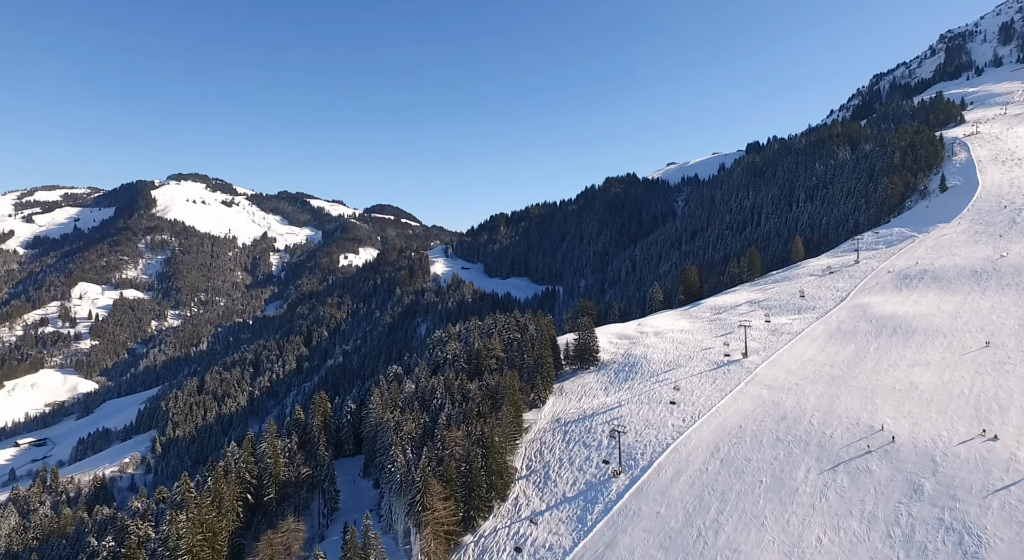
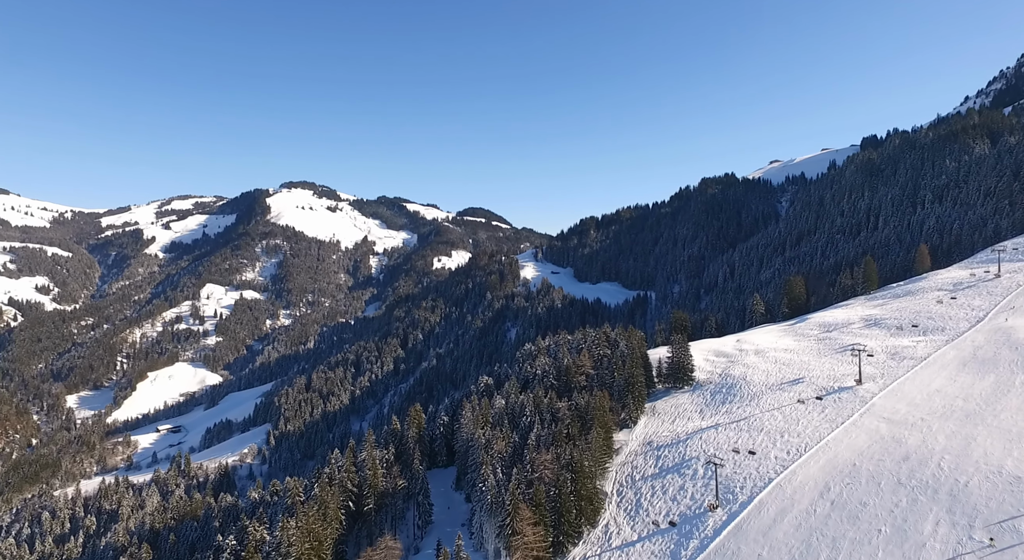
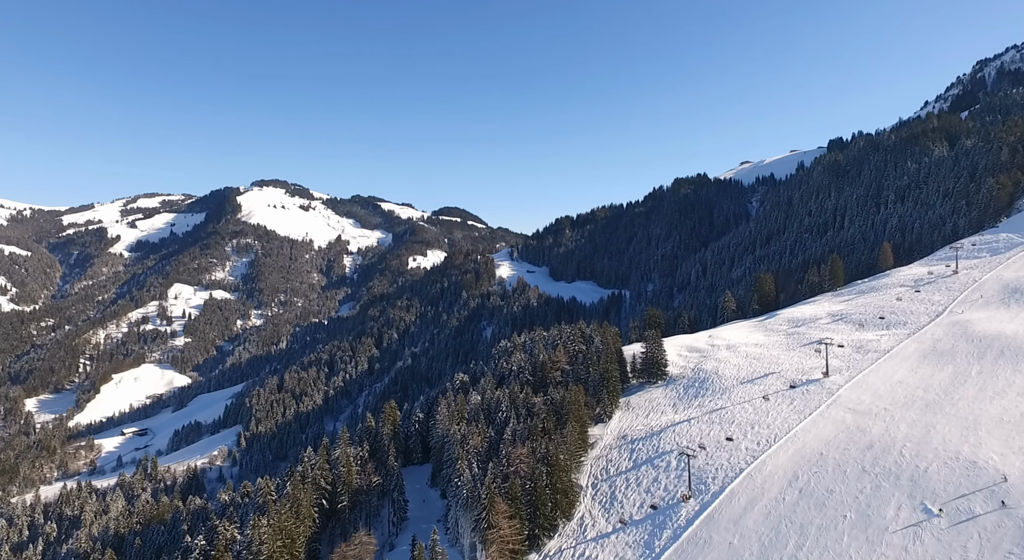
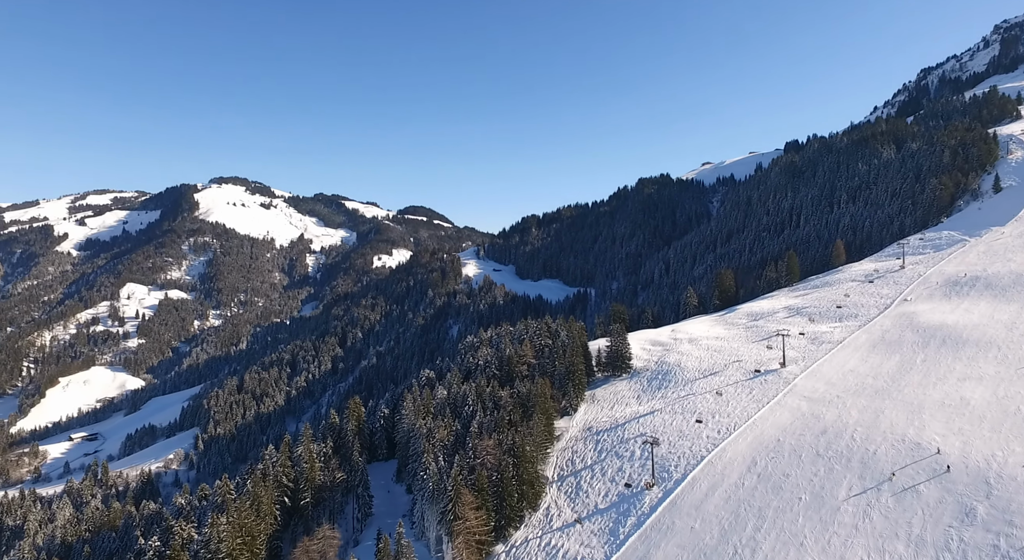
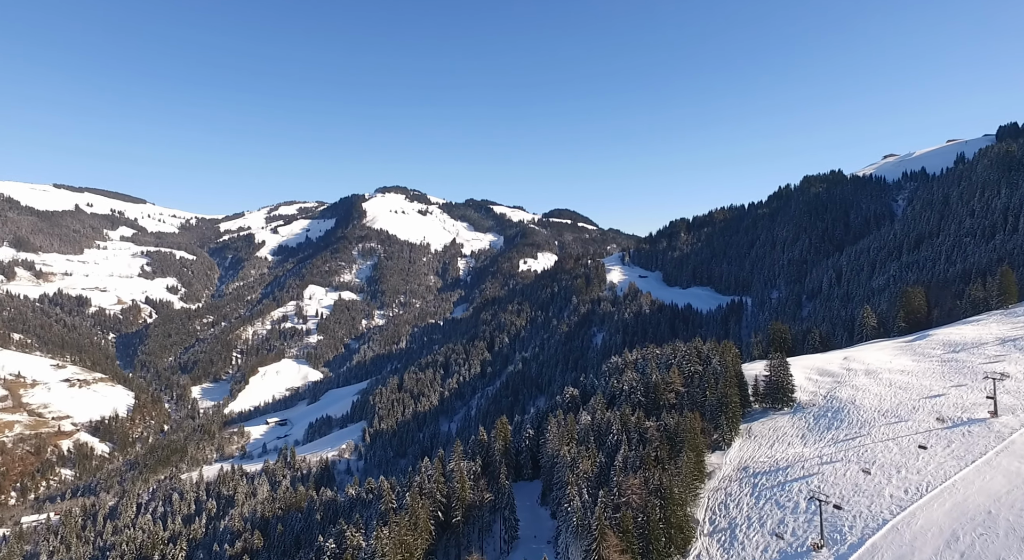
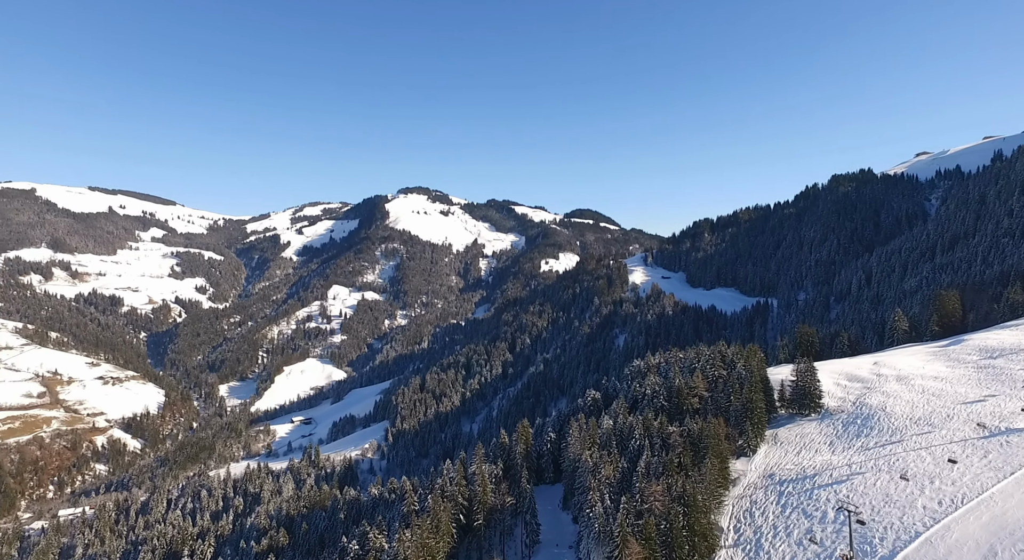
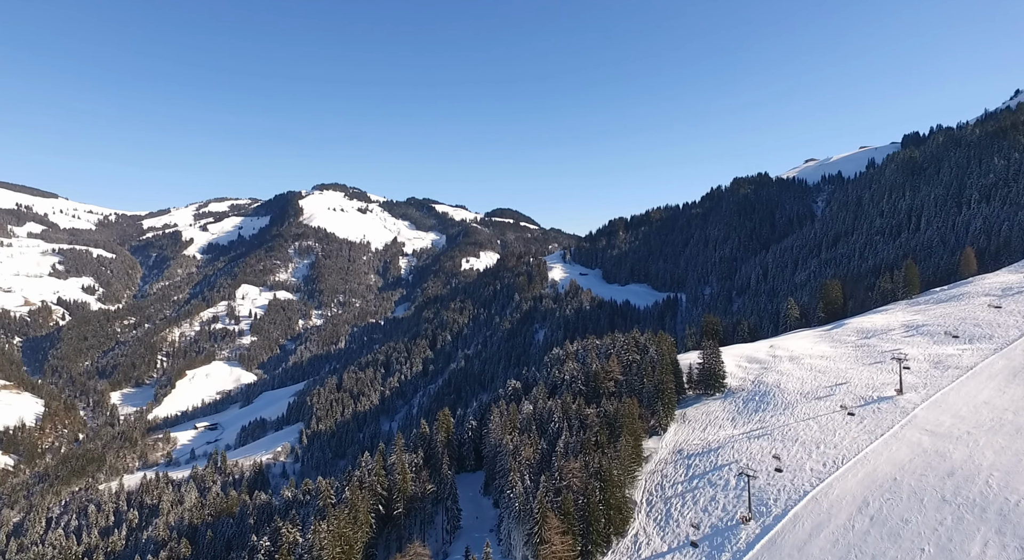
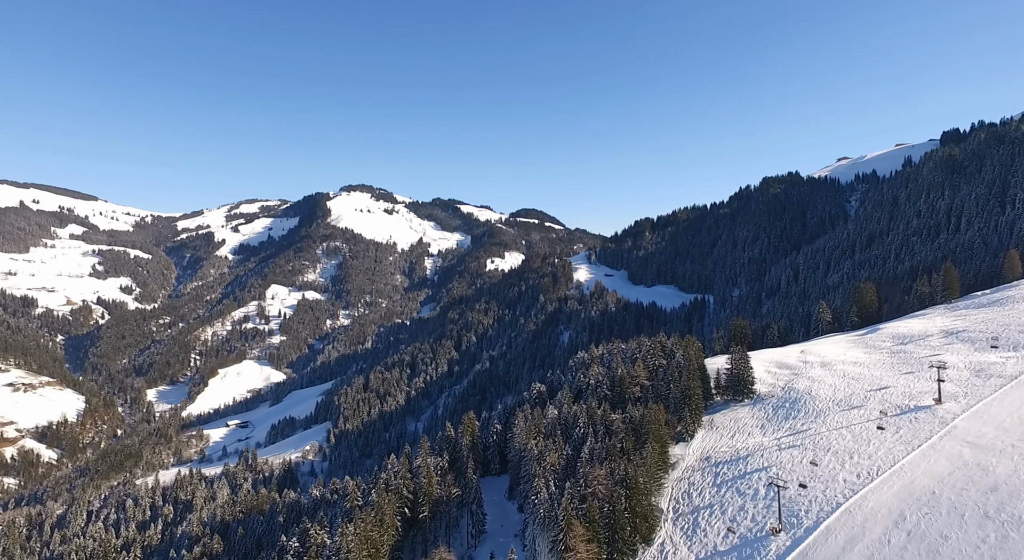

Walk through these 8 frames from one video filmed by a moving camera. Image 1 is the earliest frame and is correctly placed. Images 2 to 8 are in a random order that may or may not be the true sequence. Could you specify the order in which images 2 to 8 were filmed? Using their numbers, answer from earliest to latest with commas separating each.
4, 3, 2, 7, 8, 5, 6
